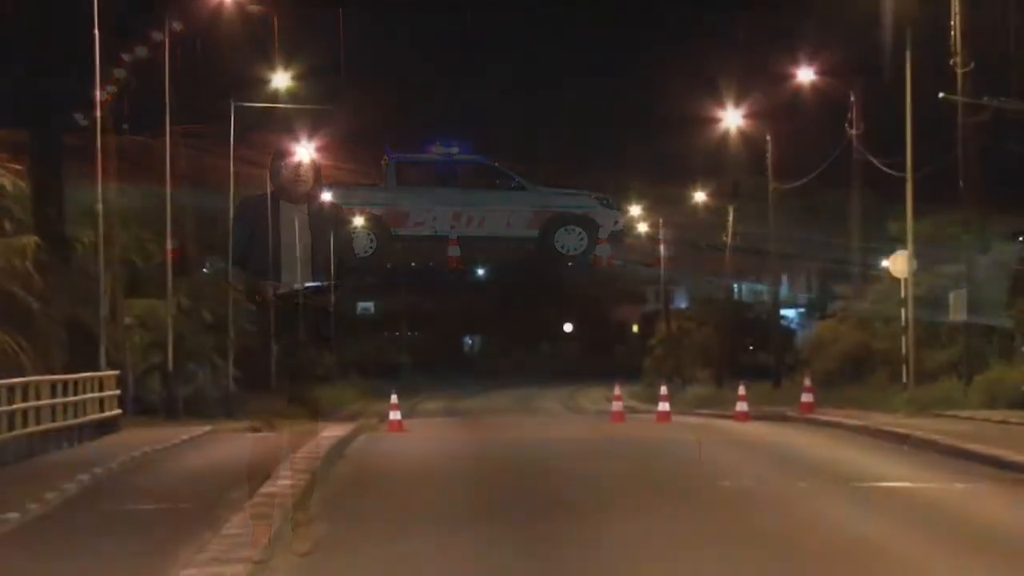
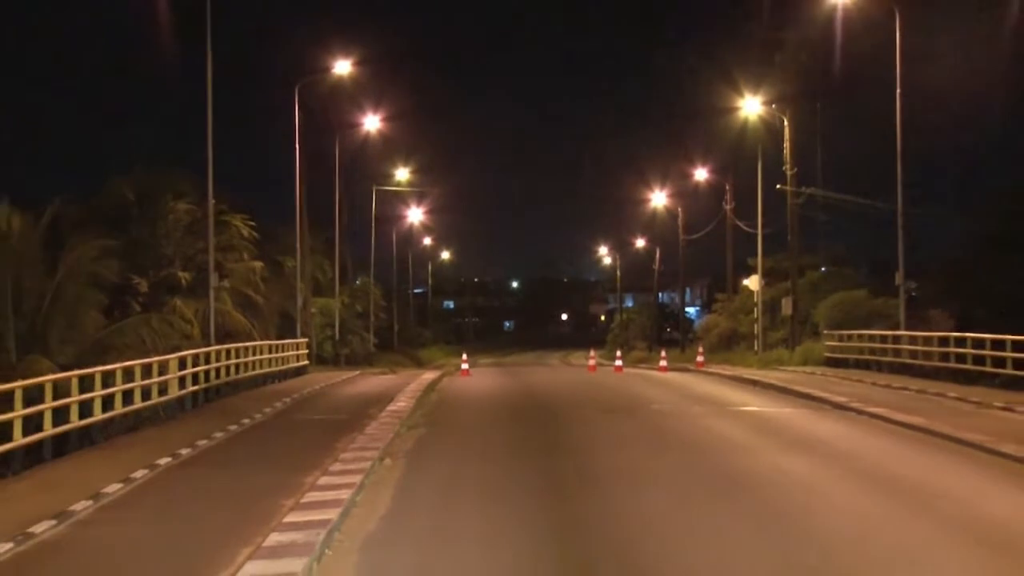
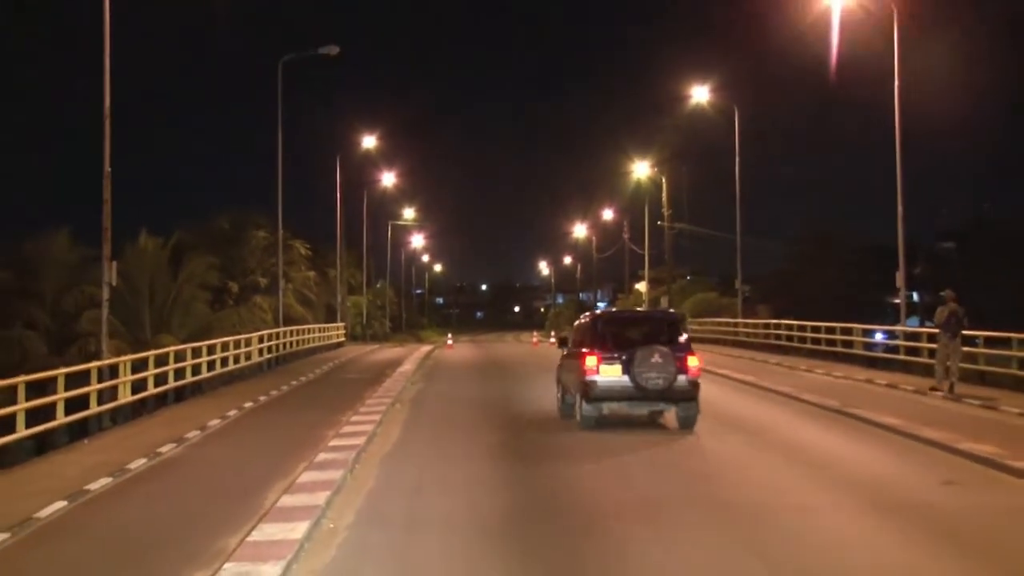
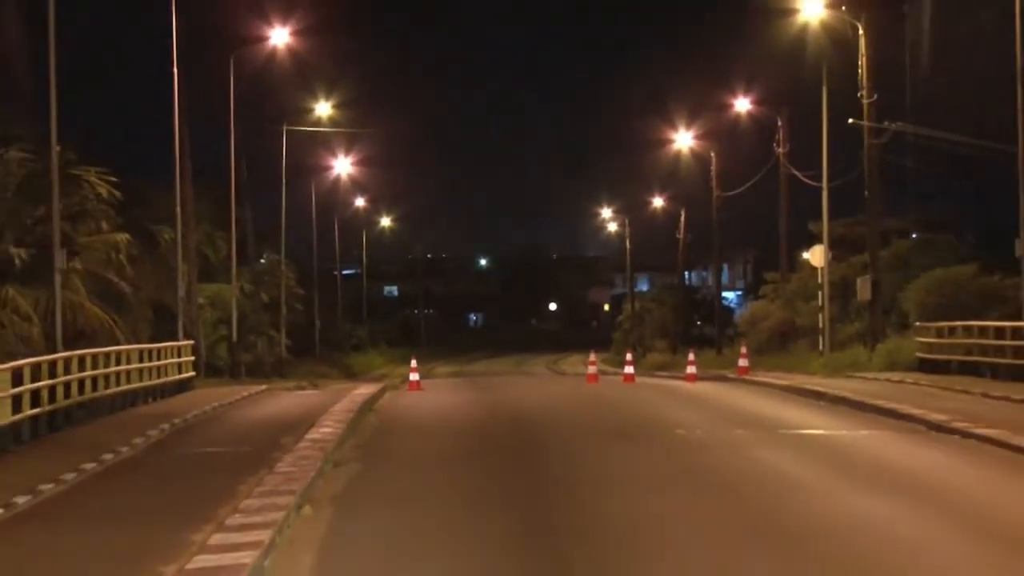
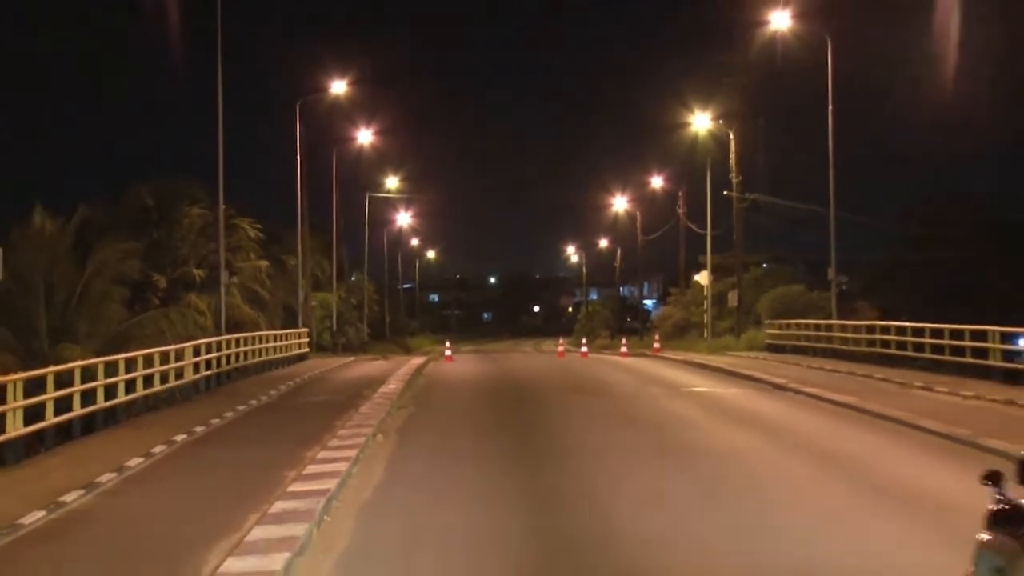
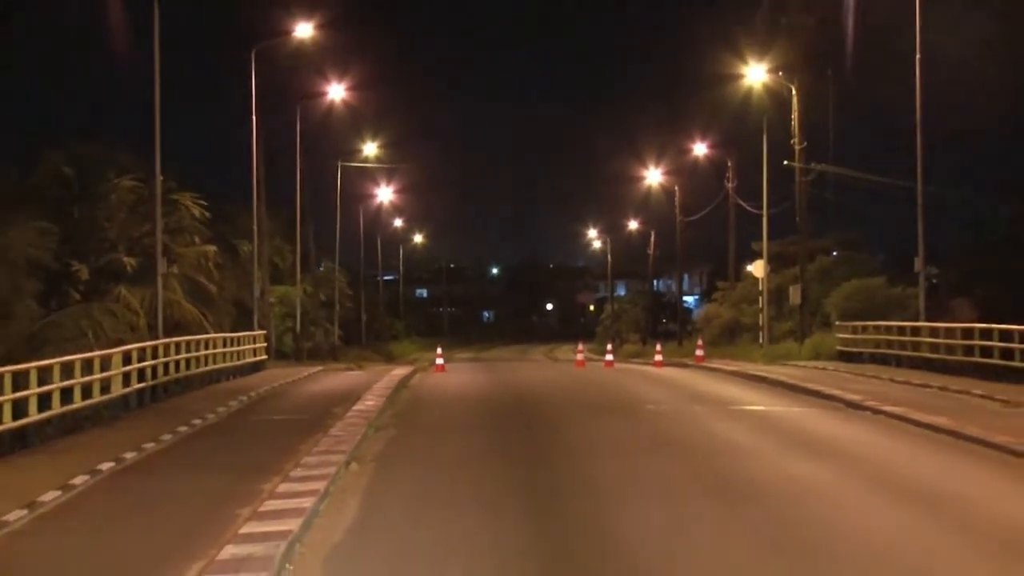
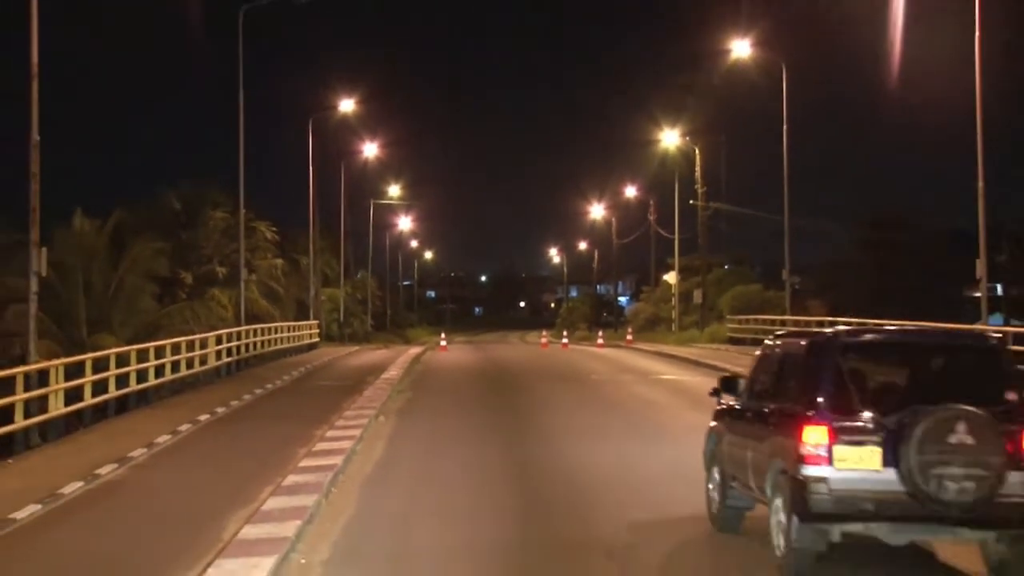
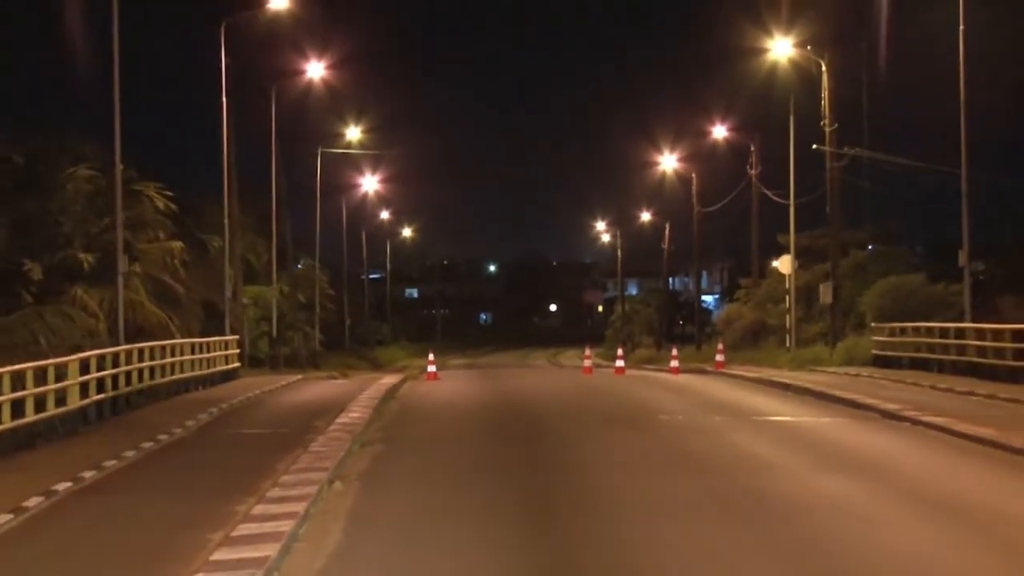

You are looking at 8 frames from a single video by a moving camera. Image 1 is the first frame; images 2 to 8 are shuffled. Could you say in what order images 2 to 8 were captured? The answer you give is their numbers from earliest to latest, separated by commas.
4, 8, 6, 2, 5, 7, 3
